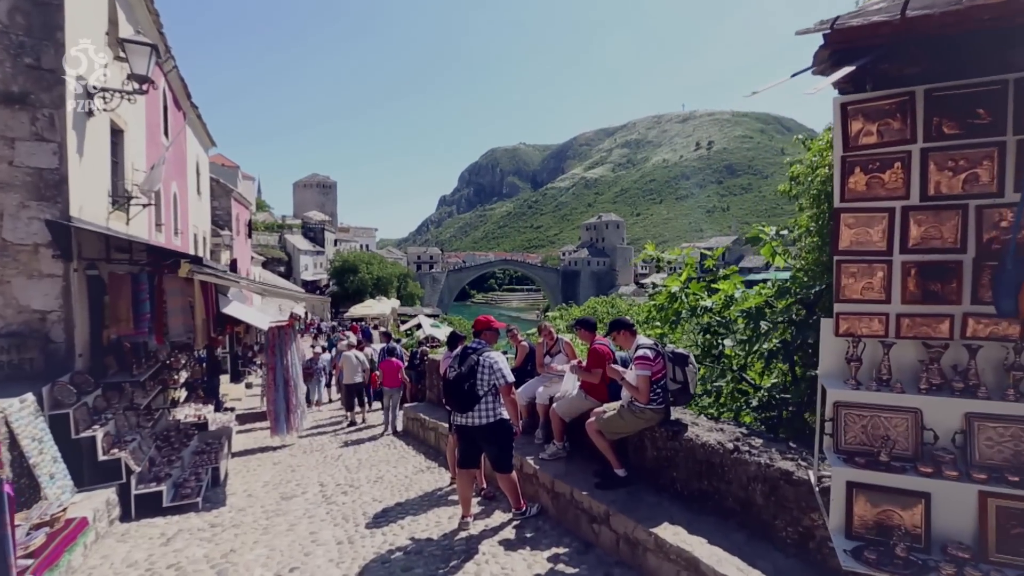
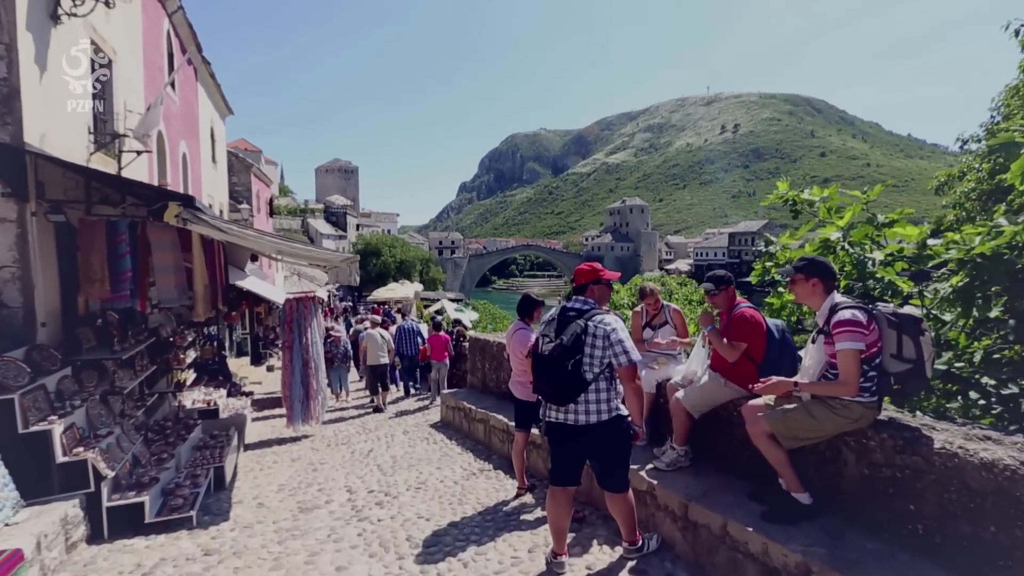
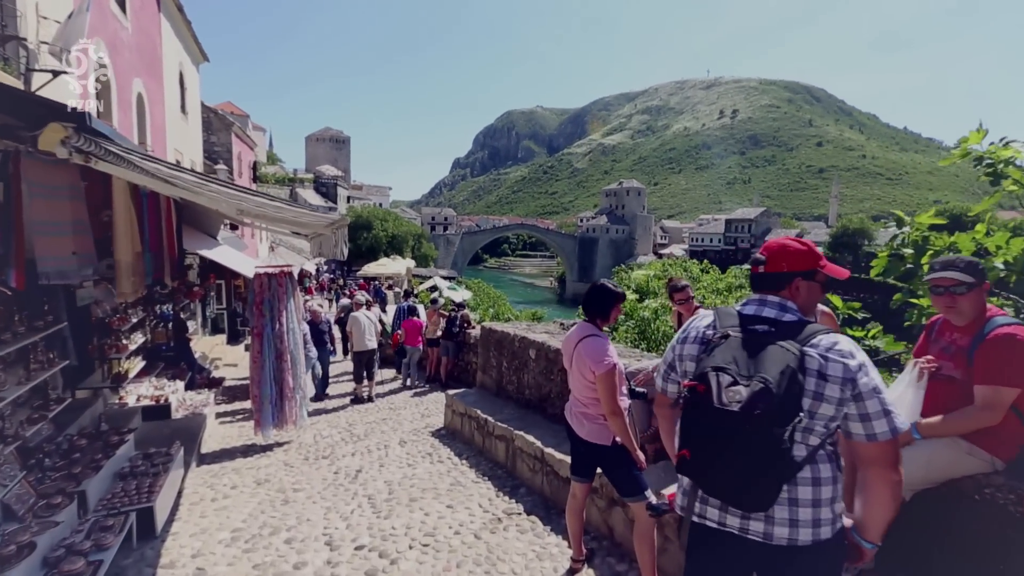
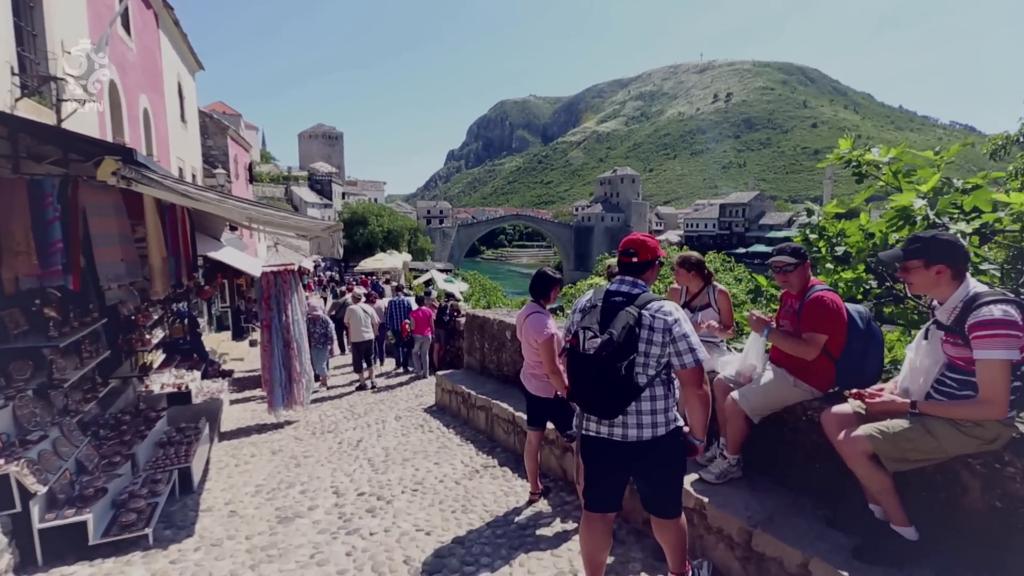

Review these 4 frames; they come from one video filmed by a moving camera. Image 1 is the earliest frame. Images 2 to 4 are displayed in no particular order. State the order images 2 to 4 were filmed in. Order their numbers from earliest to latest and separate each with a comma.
2, 4, 3
